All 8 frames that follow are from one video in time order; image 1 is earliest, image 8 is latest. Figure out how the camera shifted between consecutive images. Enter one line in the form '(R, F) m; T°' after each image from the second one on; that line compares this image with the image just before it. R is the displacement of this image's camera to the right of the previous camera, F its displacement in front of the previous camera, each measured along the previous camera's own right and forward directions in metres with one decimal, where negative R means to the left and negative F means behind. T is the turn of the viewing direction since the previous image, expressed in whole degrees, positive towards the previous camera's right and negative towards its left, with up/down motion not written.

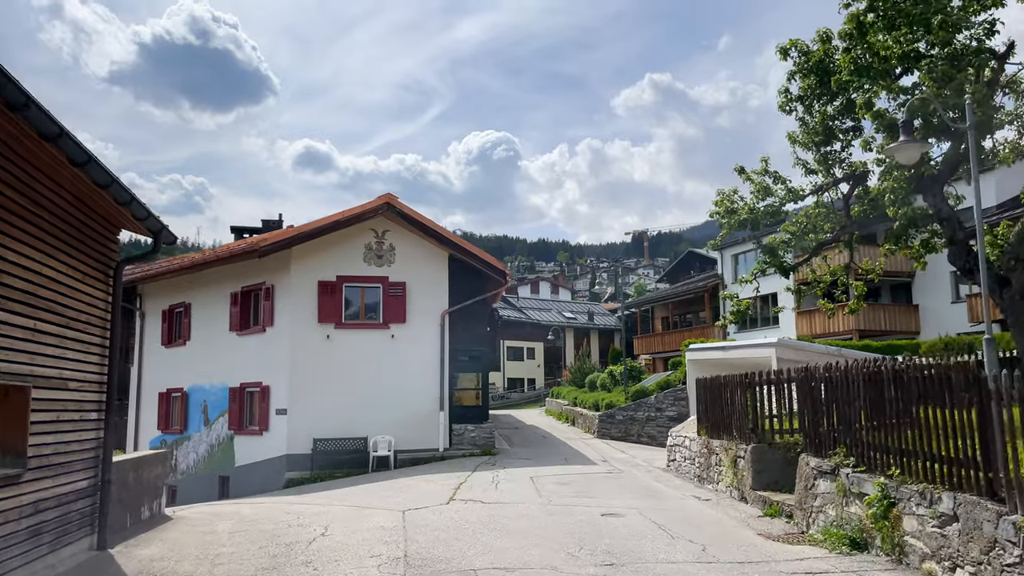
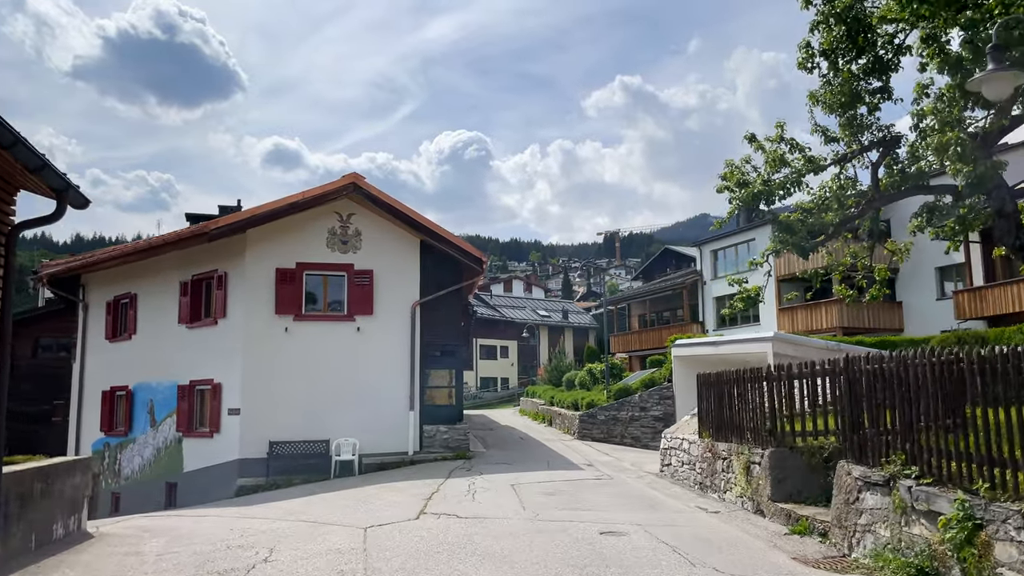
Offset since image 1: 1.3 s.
(-0.1, +1.5) m; +2°
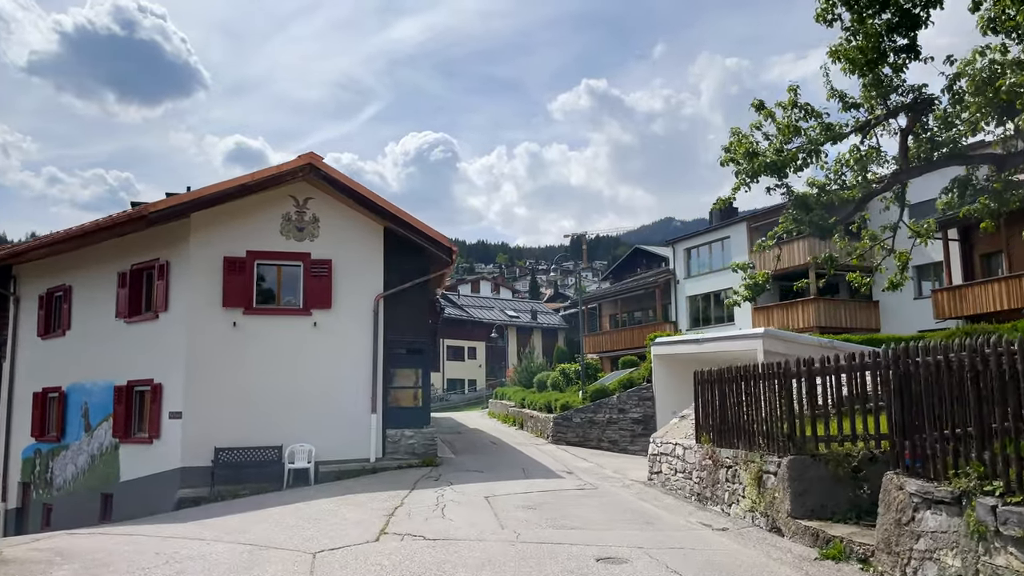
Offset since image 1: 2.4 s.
(-0.1, +1.4) m; +2°
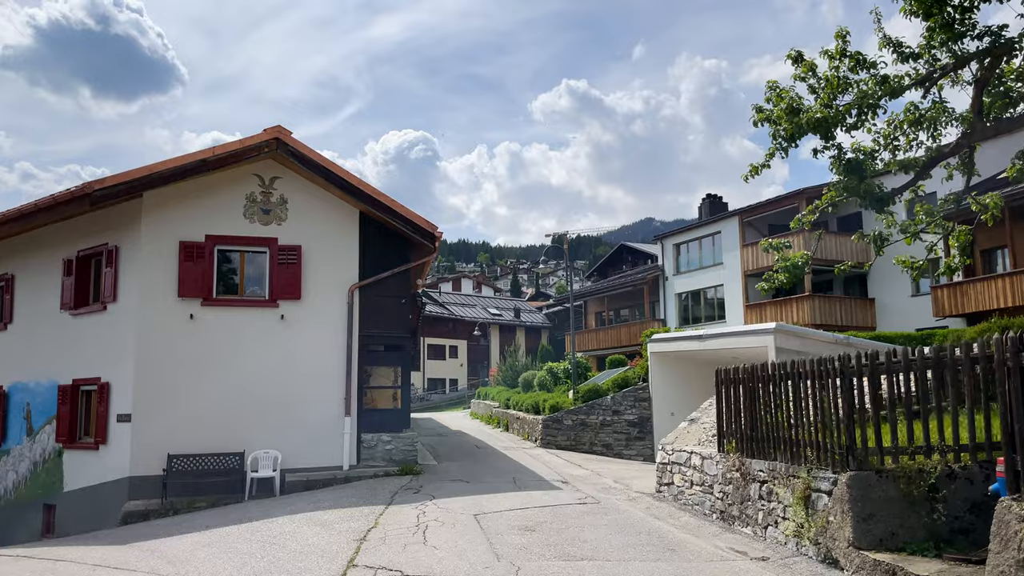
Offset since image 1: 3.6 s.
(-0.2, +1.5) m; +1°
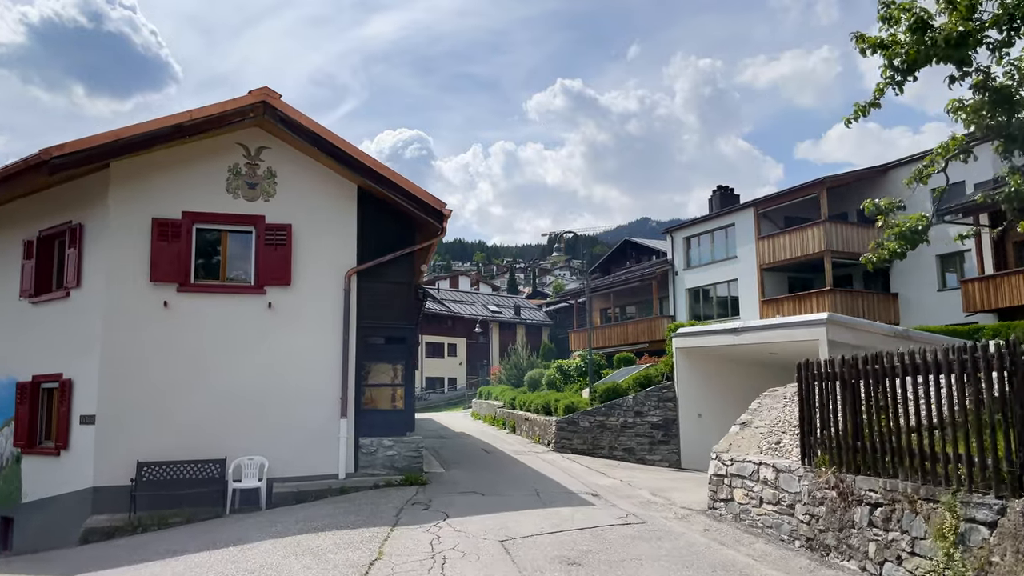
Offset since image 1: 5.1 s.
(-0.4, +1.7) m; 0°
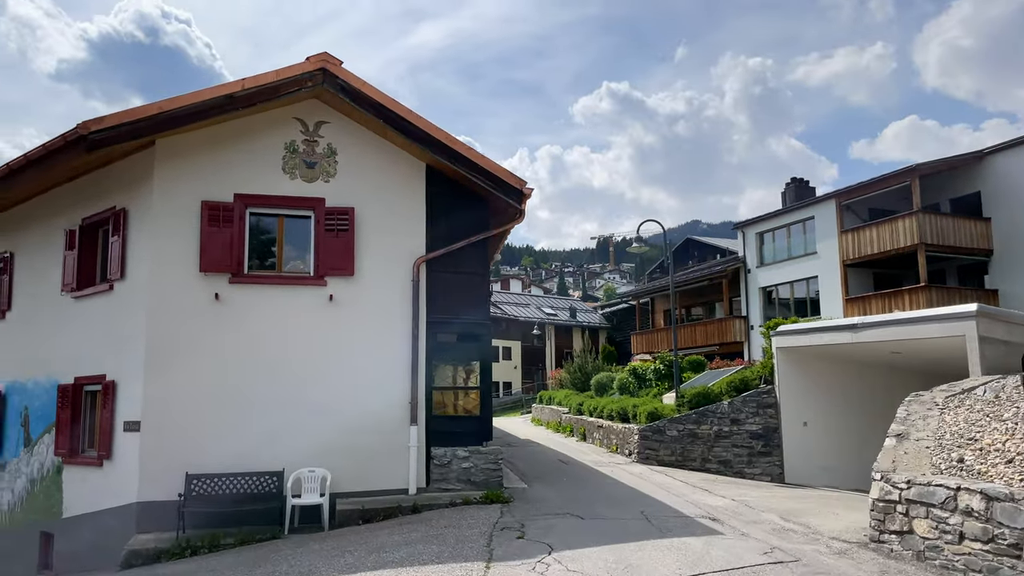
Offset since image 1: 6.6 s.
(-0.7, +1.6) m; -3°
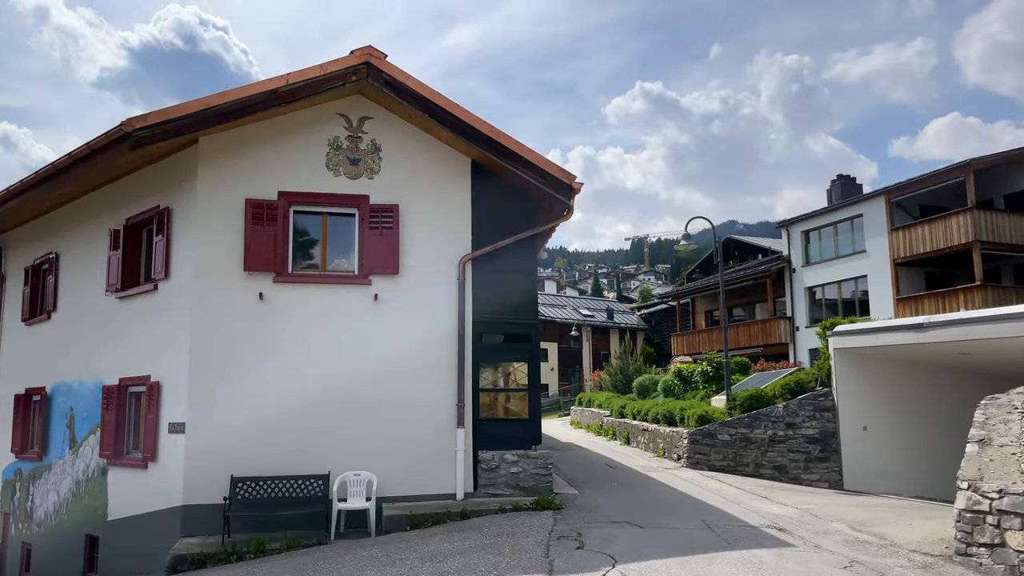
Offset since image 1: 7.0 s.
(-0.2, +0.4) m; -2°
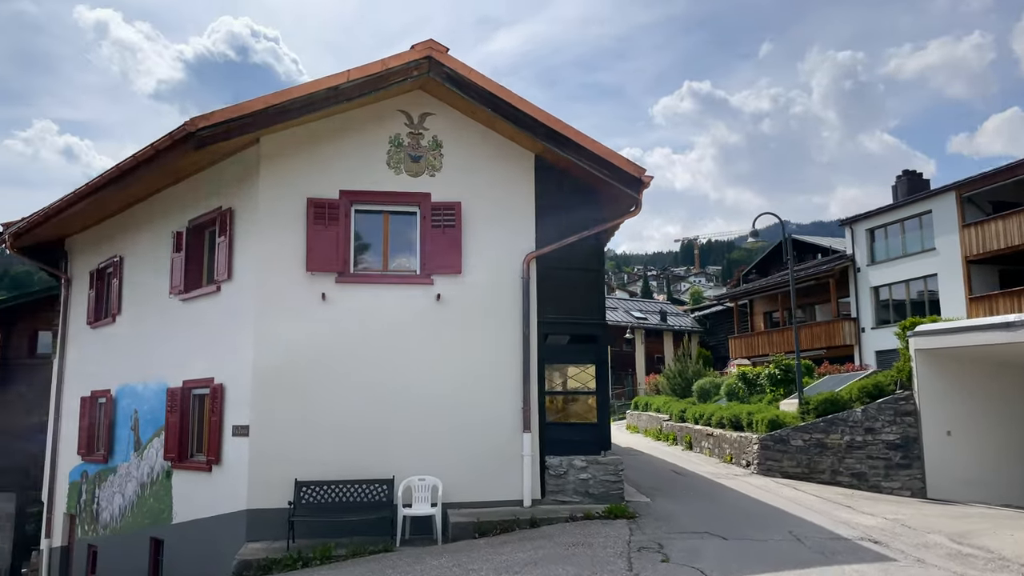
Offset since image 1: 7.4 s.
(-0.3, +0.4) m; -3°
